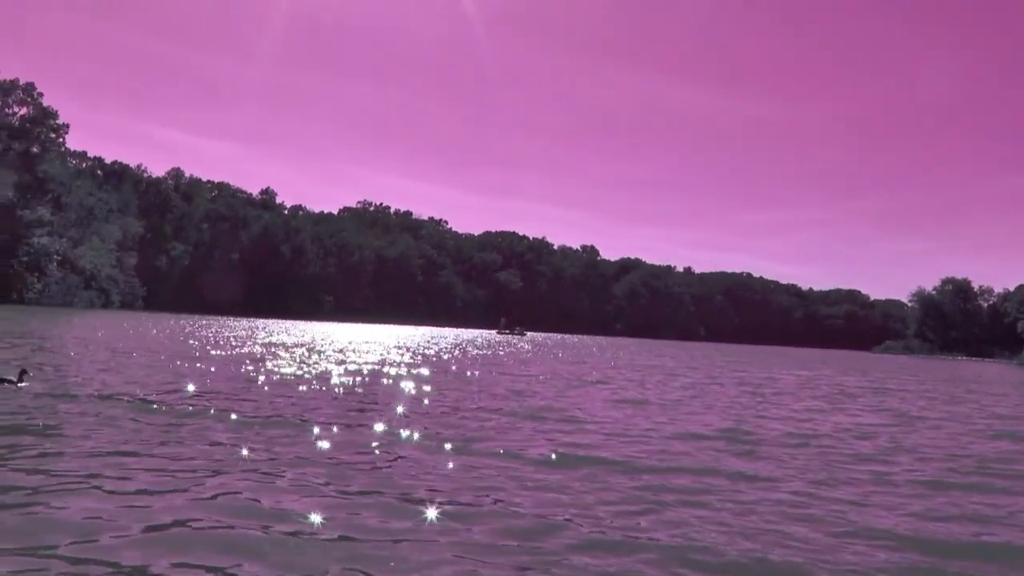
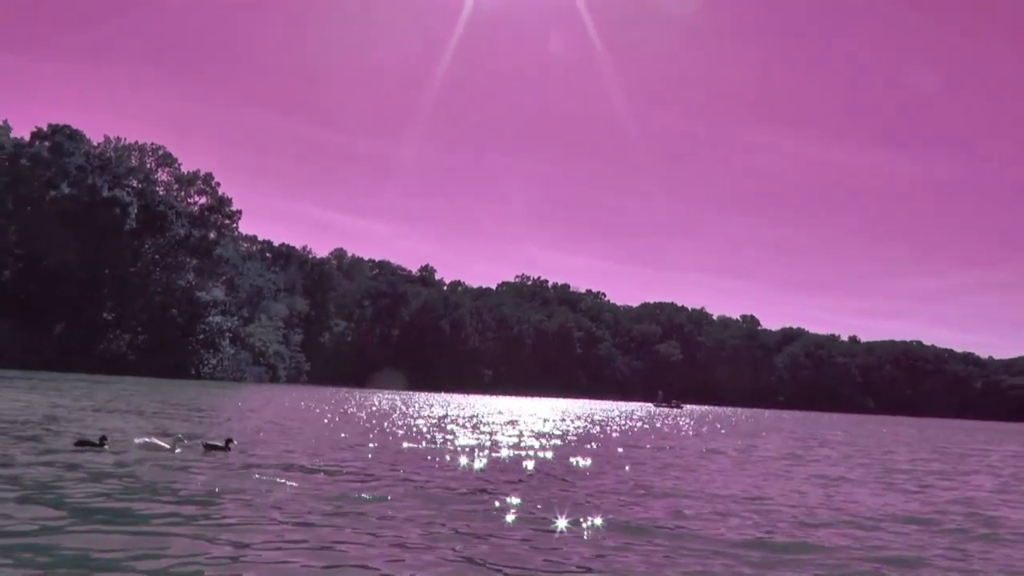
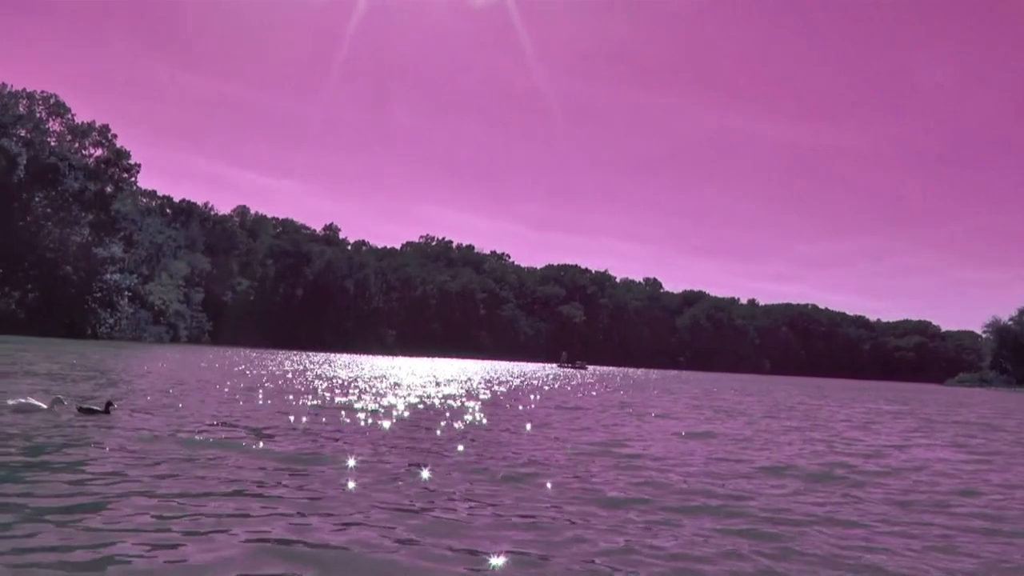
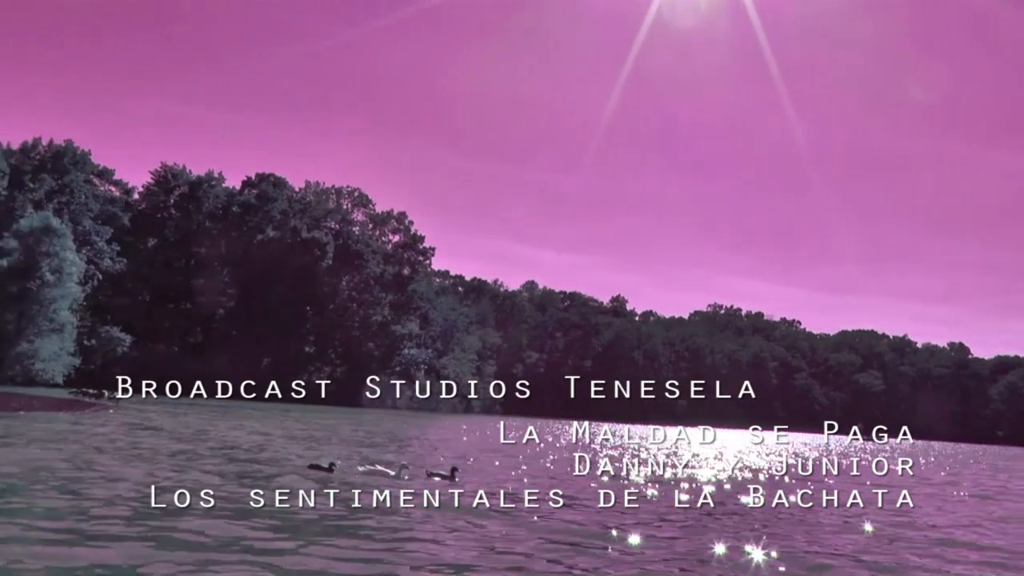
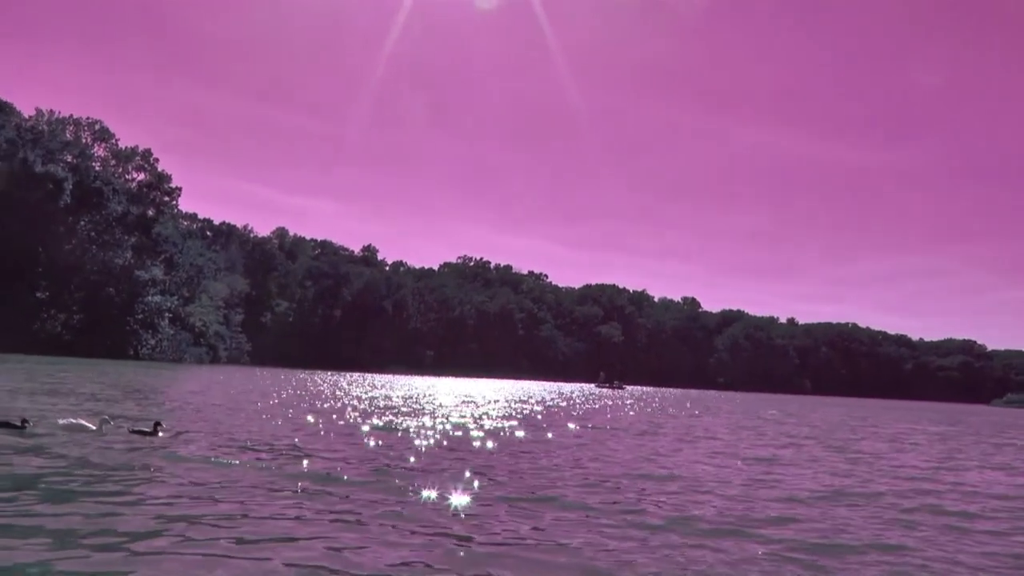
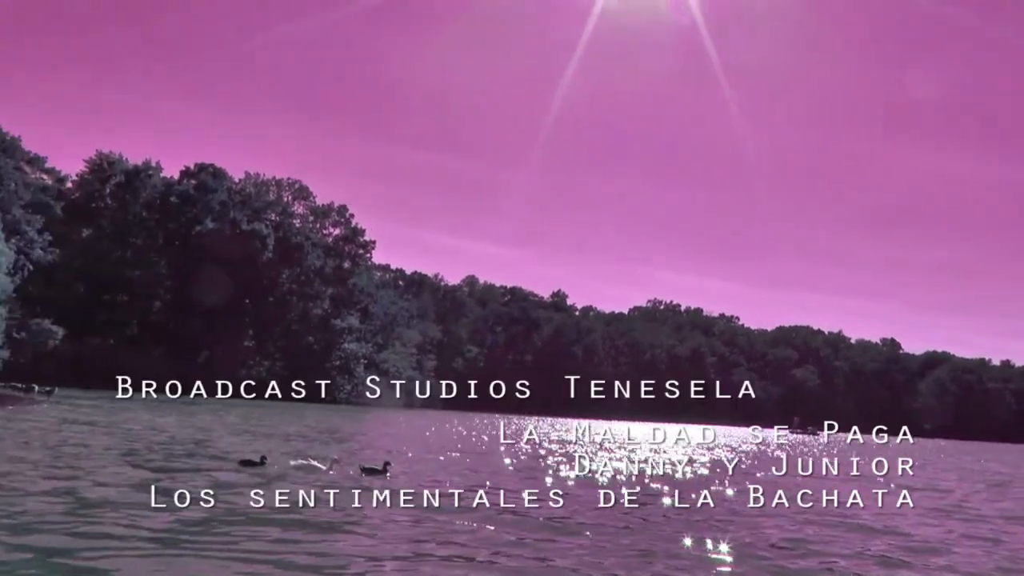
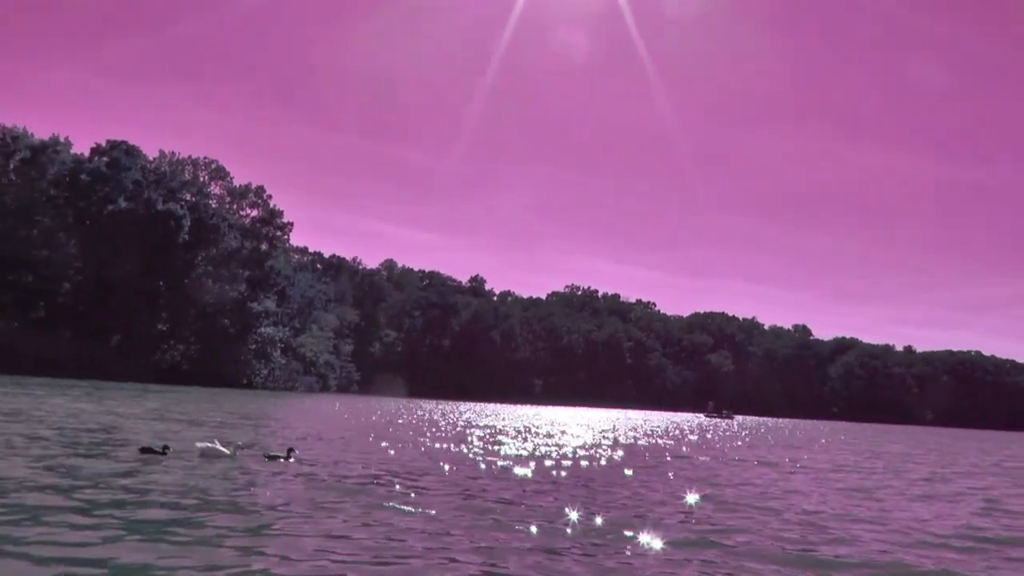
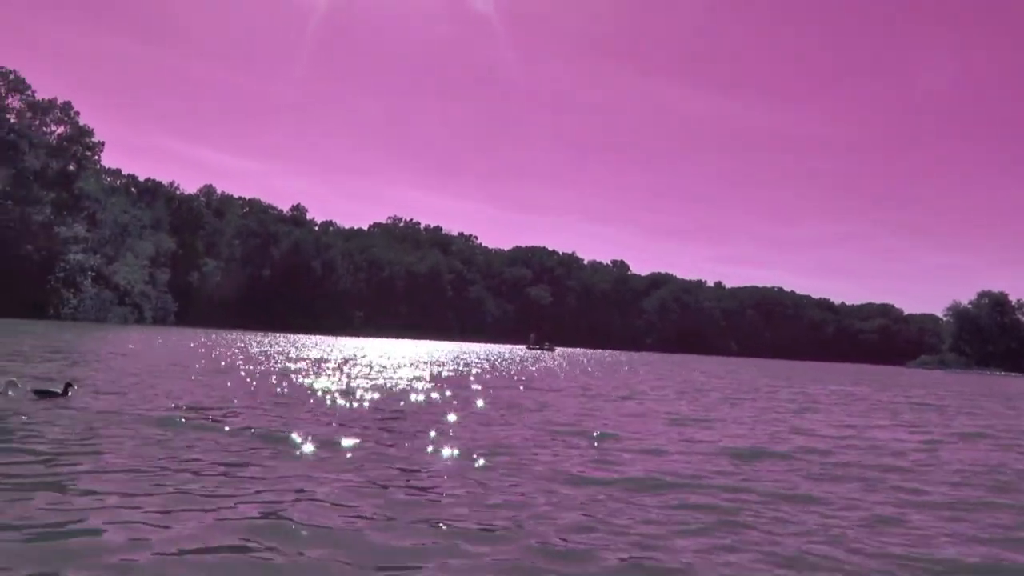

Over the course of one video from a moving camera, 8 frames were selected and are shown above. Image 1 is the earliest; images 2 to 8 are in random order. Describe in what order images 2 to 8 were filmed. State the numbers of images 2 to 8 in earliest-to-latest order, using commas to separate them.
8, 3, 5, 2, 7, 6, 4
